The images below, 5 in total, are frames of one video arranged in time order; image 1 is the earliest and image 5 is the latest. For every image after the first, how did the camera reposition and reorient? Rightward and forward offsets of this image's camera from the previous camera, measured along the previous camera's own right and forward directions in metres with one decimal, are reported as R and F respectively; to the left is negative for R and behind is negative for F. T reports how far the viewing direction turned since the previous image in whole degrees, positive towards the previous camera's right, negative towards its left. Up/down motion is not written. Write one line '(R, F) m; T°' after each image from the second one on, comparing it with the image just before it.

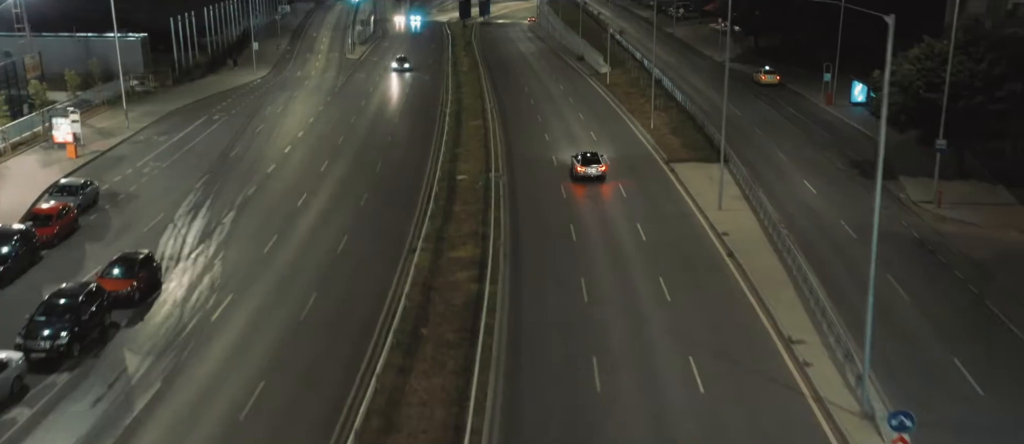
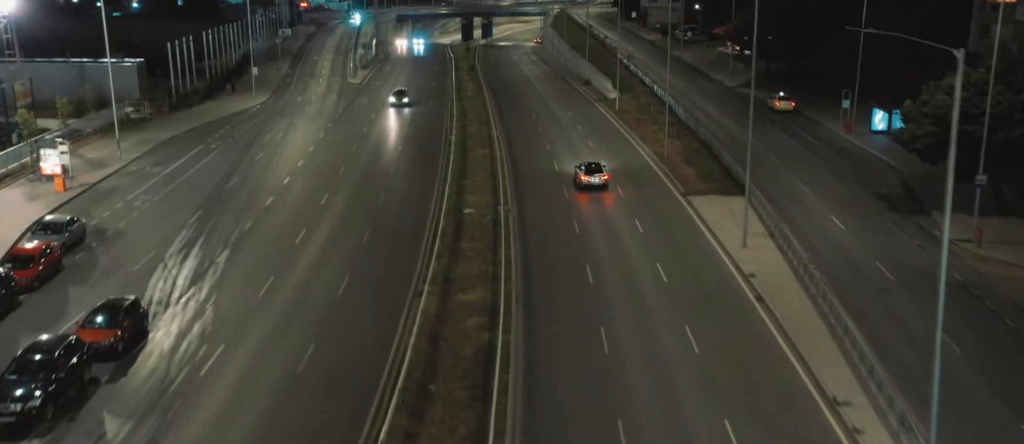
(-0.4, +2.1) m; 0°
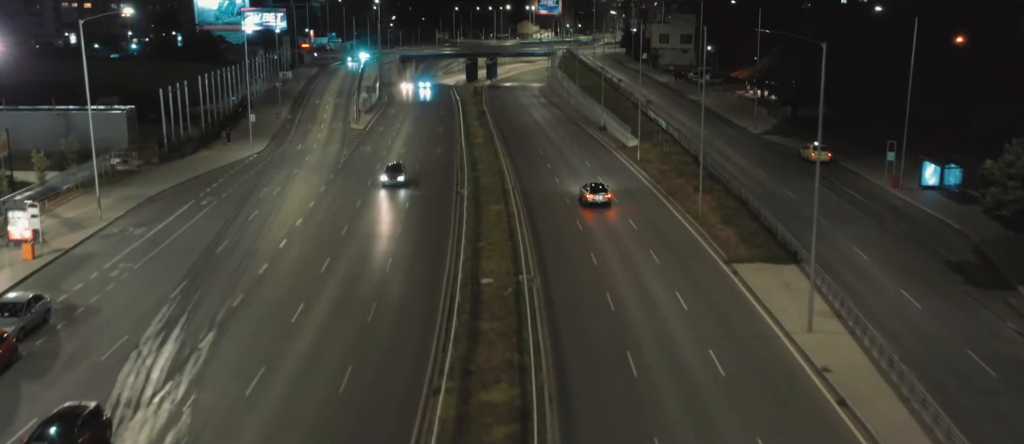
(-0.9, +4.6) m; 0°
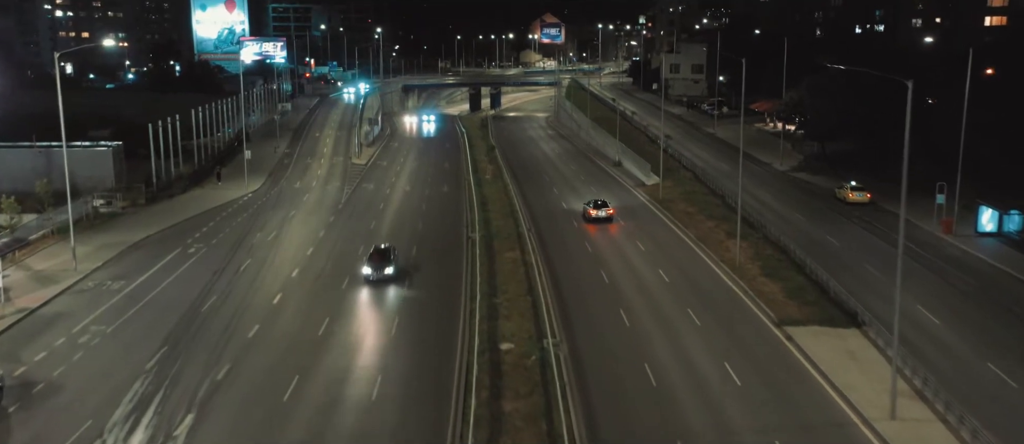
(-0.8, +4.4) m; 0°
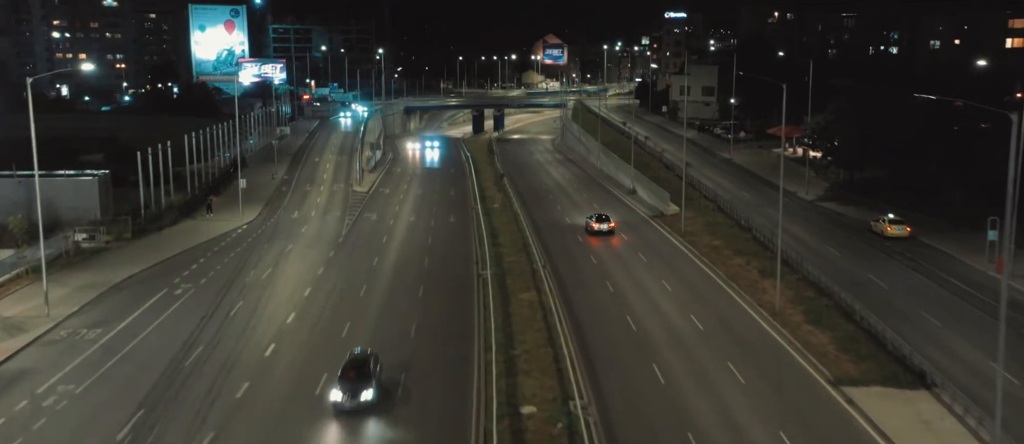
(-0.7, +3.8) m; 0°
